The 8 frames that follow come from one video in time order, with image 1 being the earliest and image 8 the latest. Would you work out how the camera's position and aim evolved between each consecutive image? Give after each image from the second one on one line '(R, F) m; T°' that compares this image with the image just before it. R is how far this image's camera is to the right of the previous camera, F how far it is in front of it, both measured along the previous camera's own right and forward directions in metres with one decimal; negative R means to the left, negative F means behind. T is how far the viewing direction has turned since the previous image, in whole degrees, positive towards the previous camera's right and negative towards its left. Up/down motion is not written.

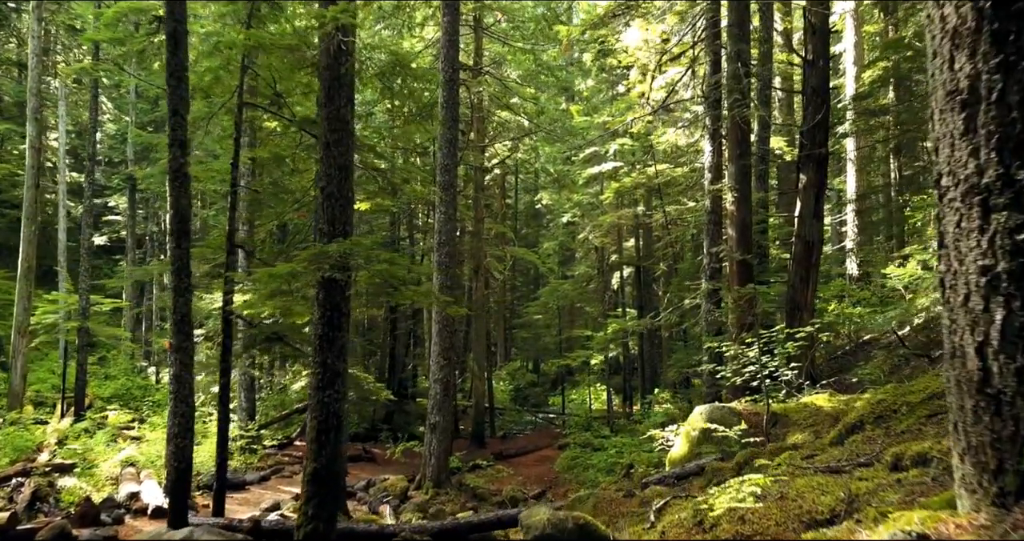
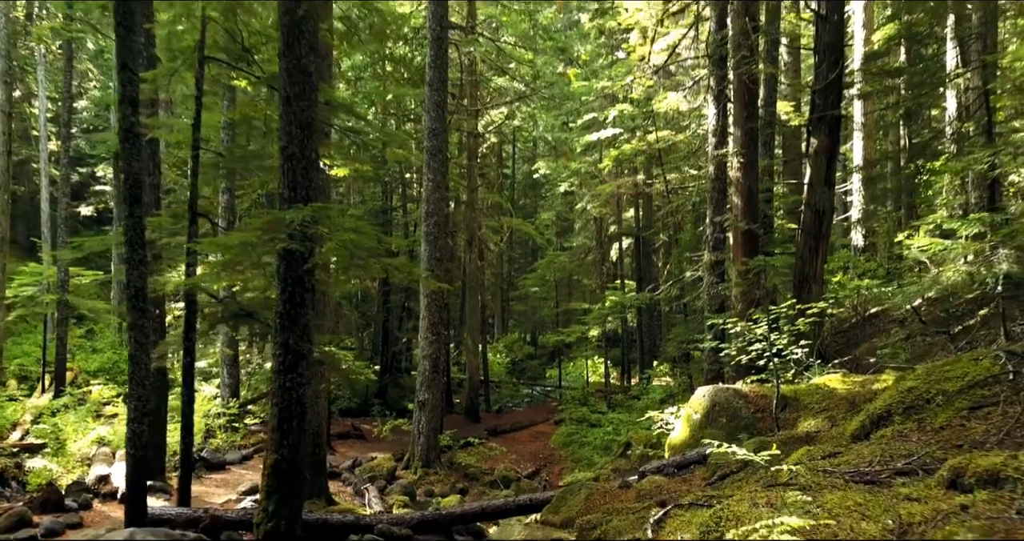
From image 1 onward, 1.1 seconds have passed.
(+0.1, +0.7) m; 0°
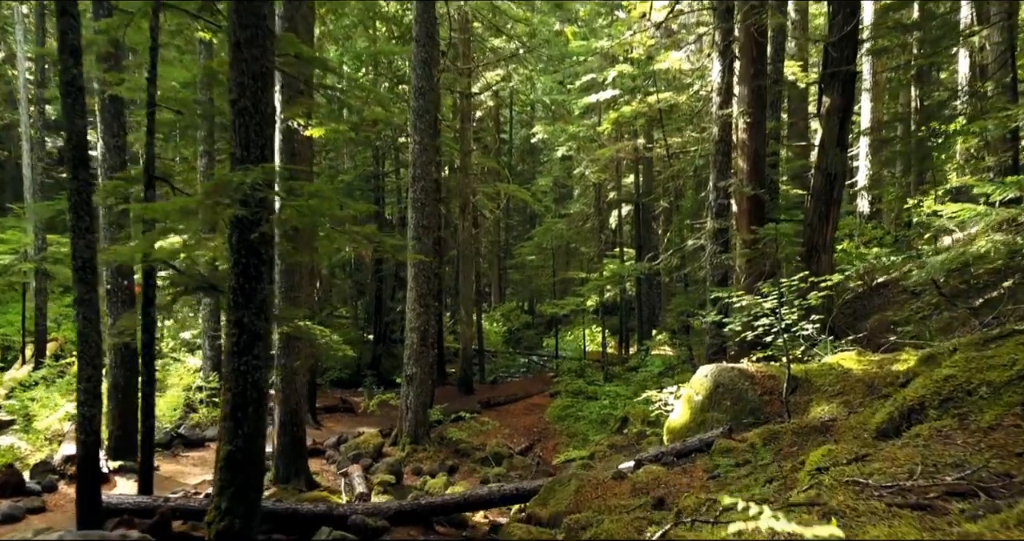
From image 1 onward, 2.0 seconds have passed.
(+0.1, +0.6) m; 0°
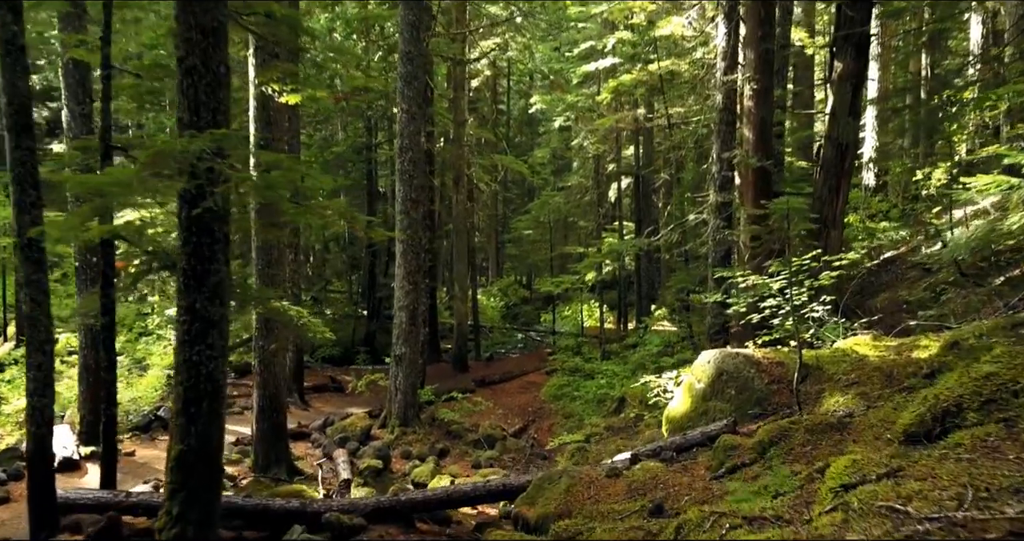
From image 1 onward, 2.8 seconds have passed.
(+0.1, +0.5) m; 0°
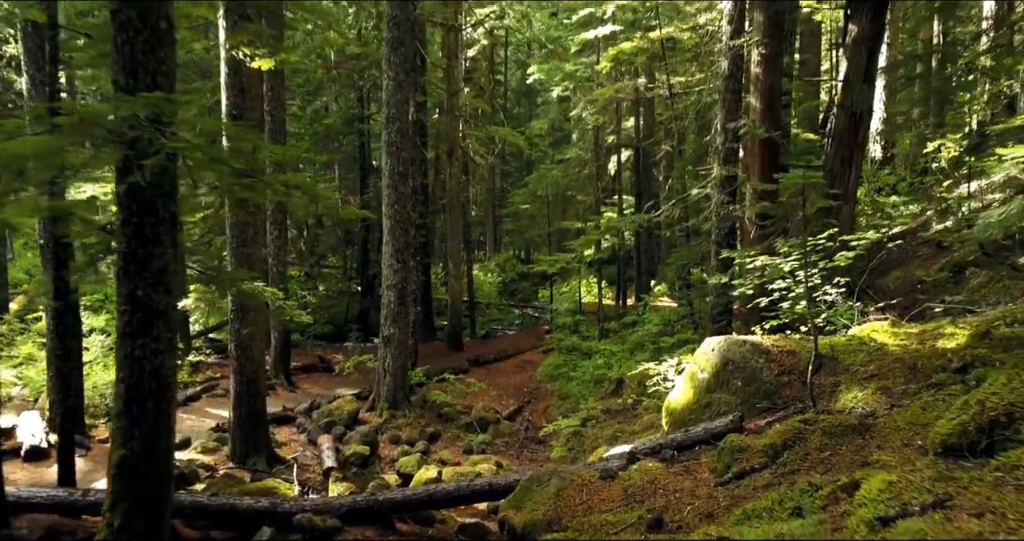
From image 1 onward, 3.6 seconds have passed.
(+0.1, +0.5) m; 0°
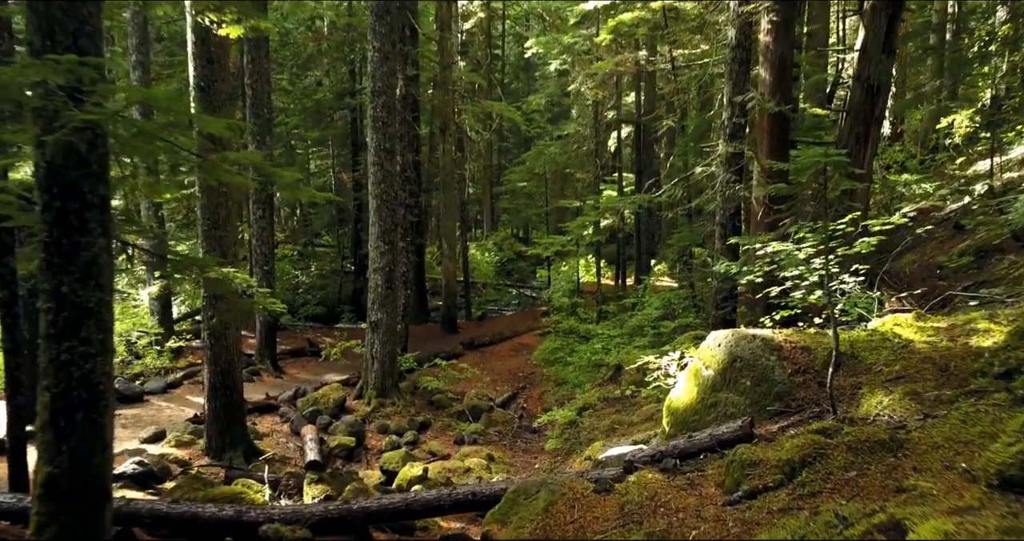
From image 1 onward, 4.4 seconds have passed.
(+0.1, +0.5) m; 0°
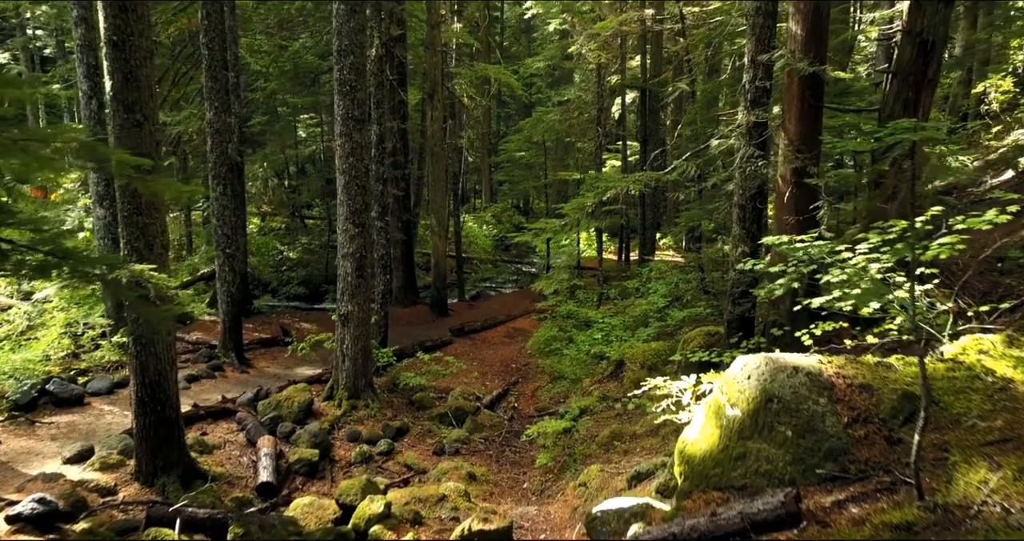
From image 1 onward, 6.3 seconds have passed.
(+0.2, +1.2) m; 0°
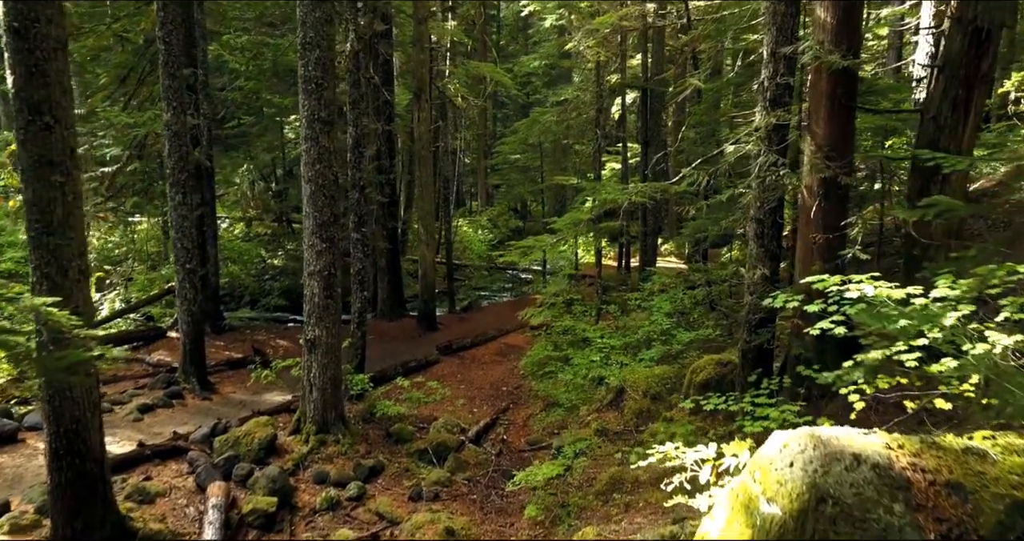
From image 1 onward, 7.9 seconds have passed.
(+0.1, +1.0) m; 0°
